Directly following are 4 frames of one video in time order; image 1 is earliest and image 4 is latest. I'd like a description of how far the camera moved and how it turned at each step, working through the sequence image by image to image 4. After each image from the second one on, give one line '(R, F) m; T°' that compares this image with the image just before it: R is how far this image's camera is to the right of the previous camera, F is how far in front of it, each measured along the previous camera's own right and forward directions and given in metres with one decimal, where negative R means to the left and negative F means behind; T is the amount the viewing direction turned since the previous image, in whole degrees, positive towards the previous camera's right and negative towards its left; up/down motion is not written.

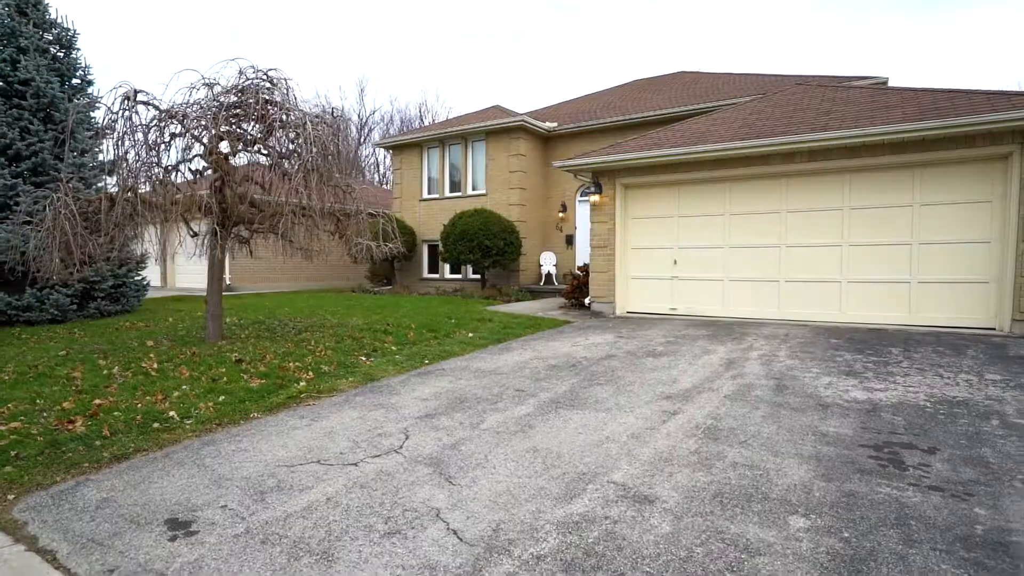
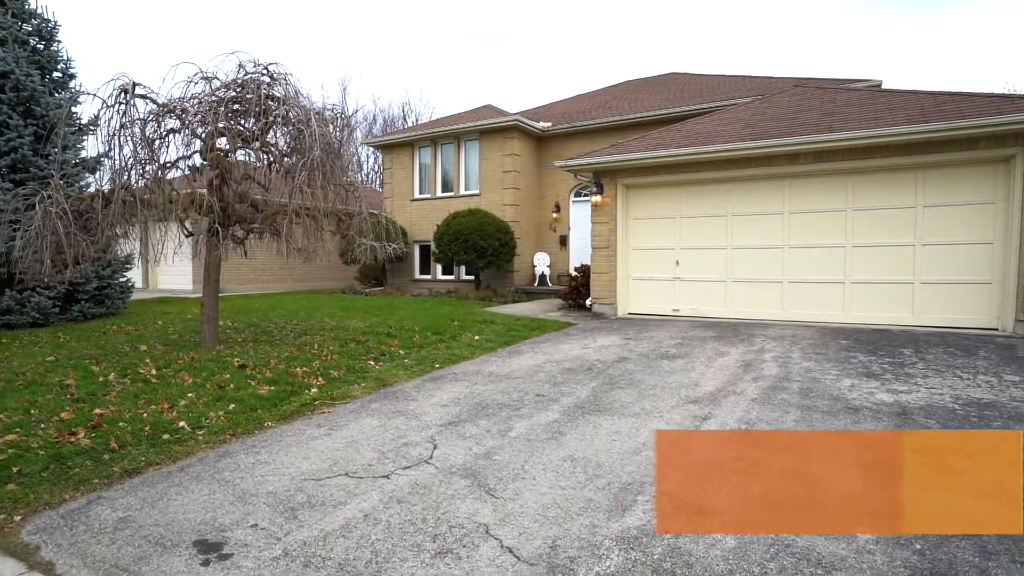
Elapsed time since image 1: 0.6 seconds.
(-0.3, +0.1) m; +2°
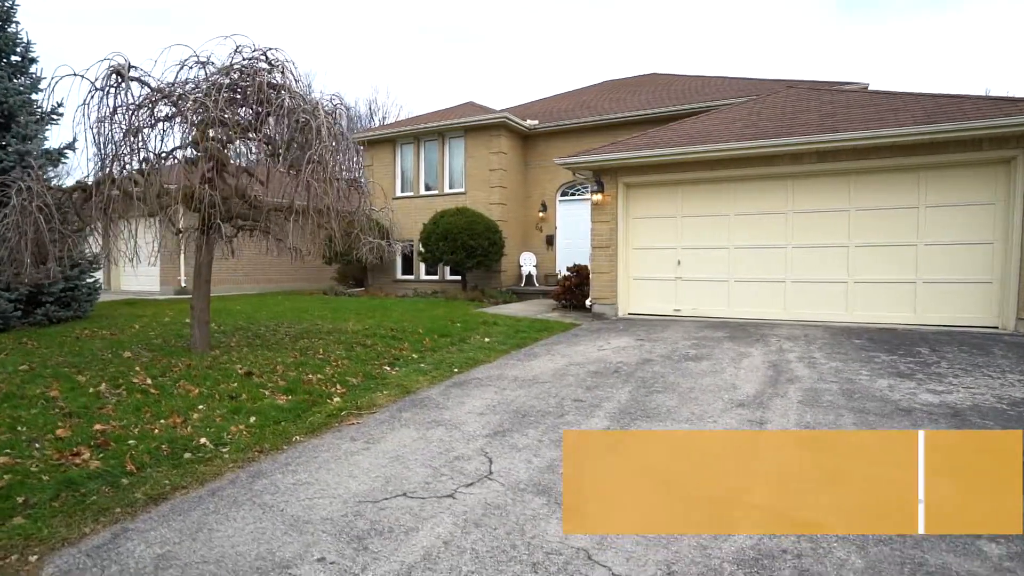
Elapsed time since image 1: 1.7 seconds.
(-0.6, +0.3) m; +4°
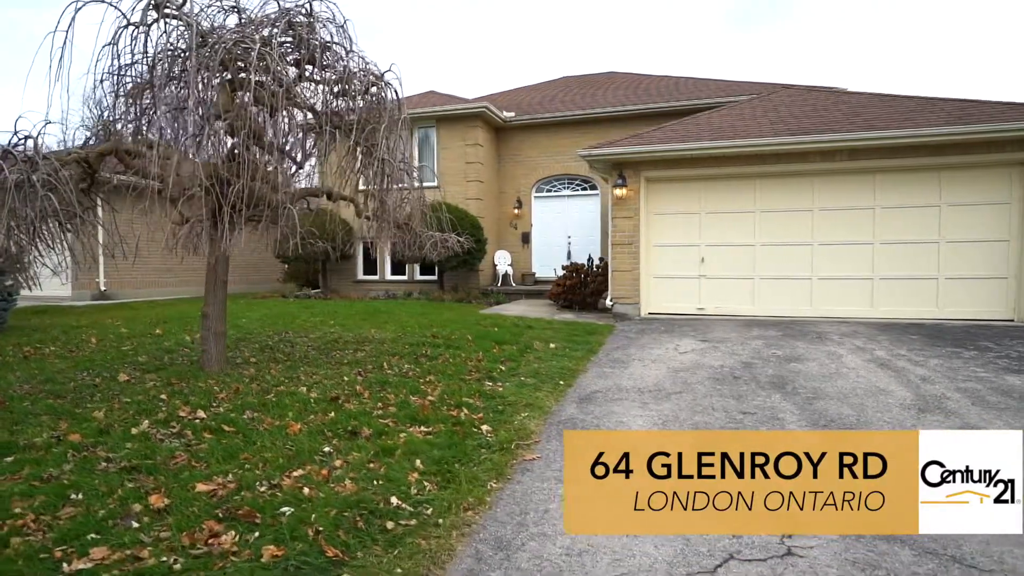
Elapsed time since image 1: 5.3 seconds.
(-1.8, +0.9) m; +10°
